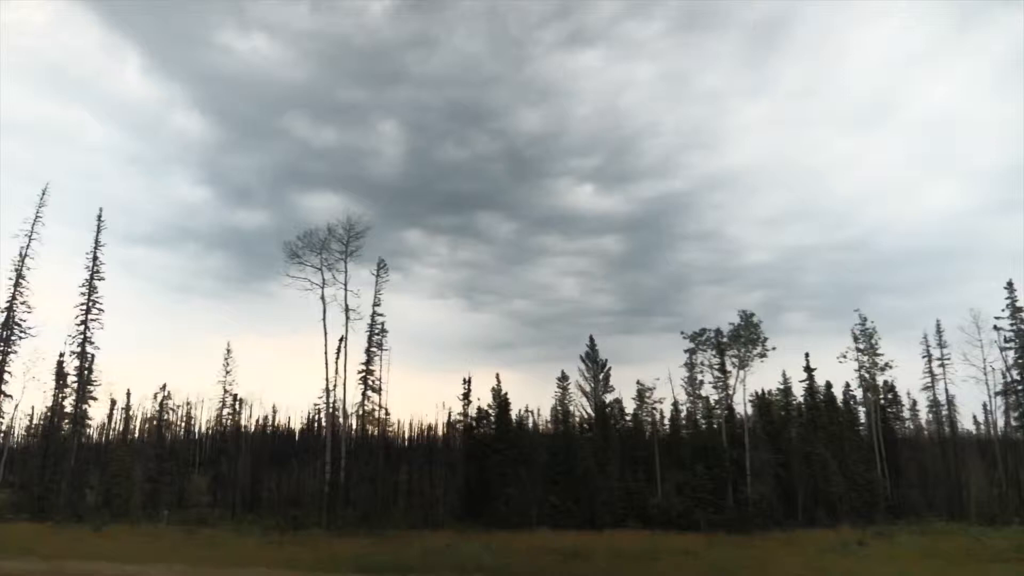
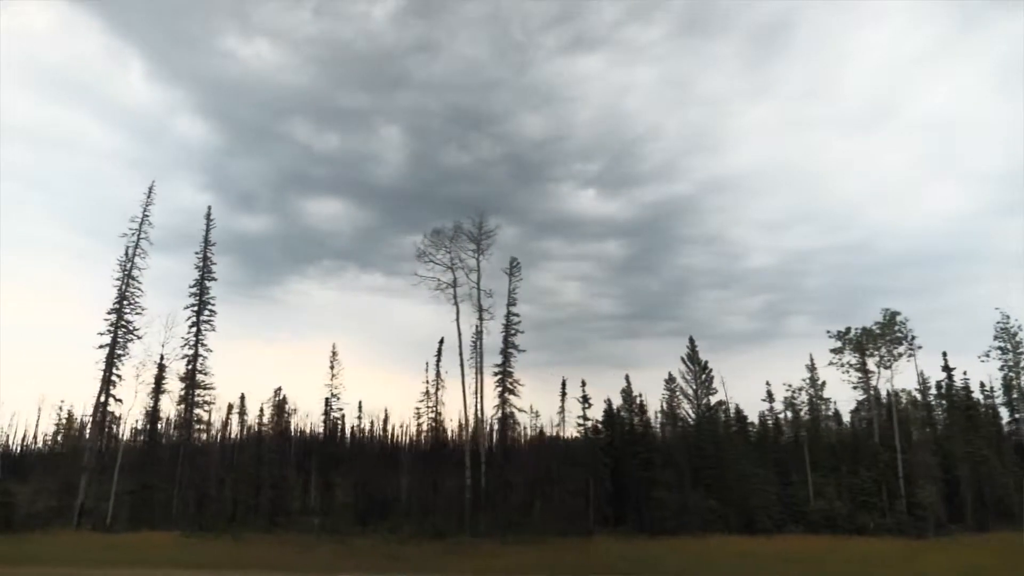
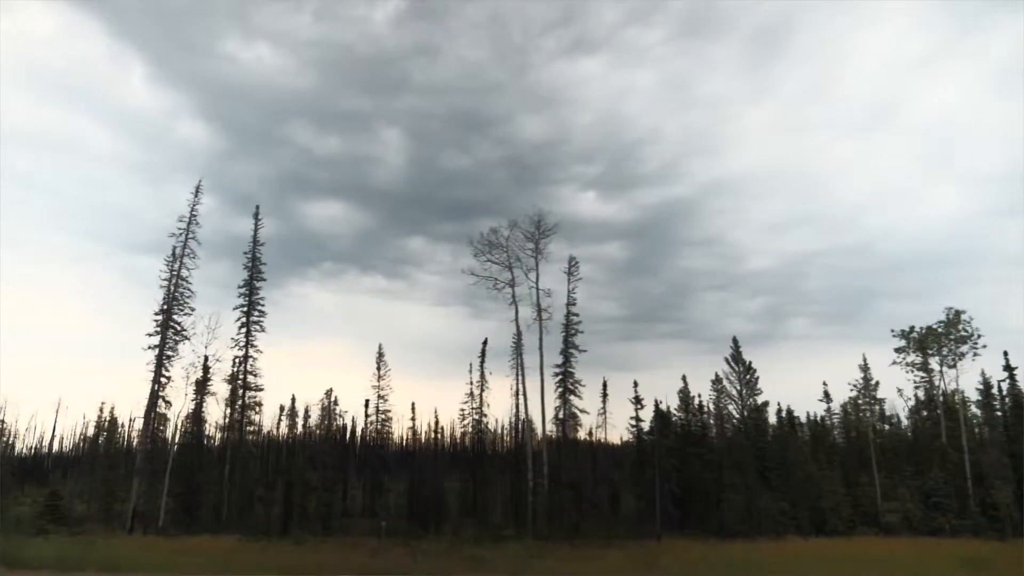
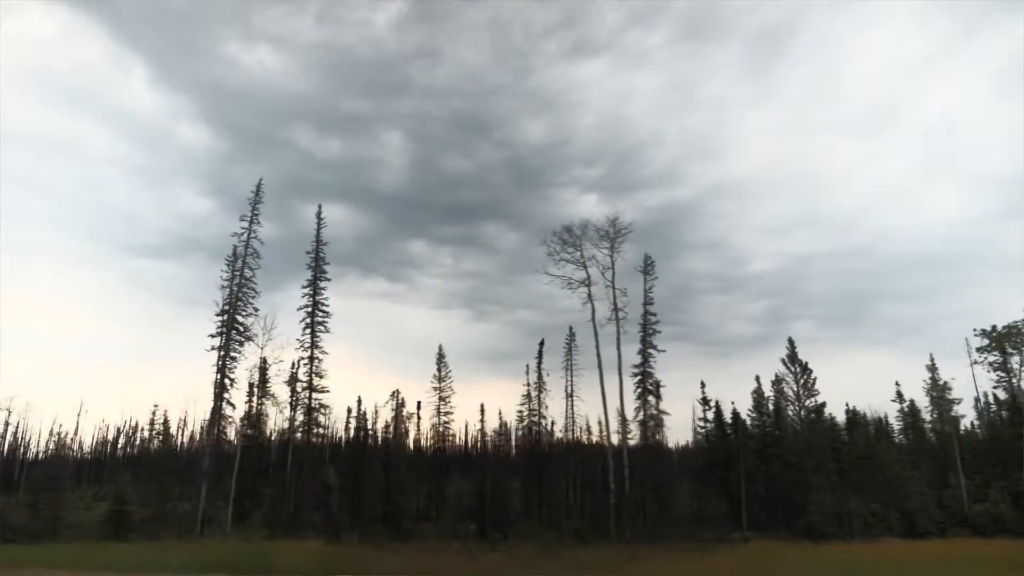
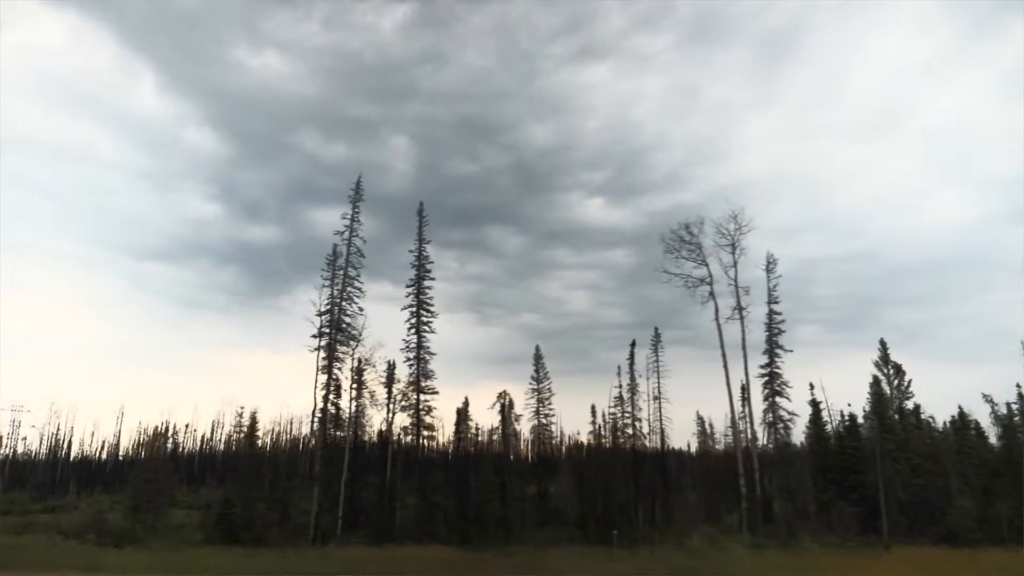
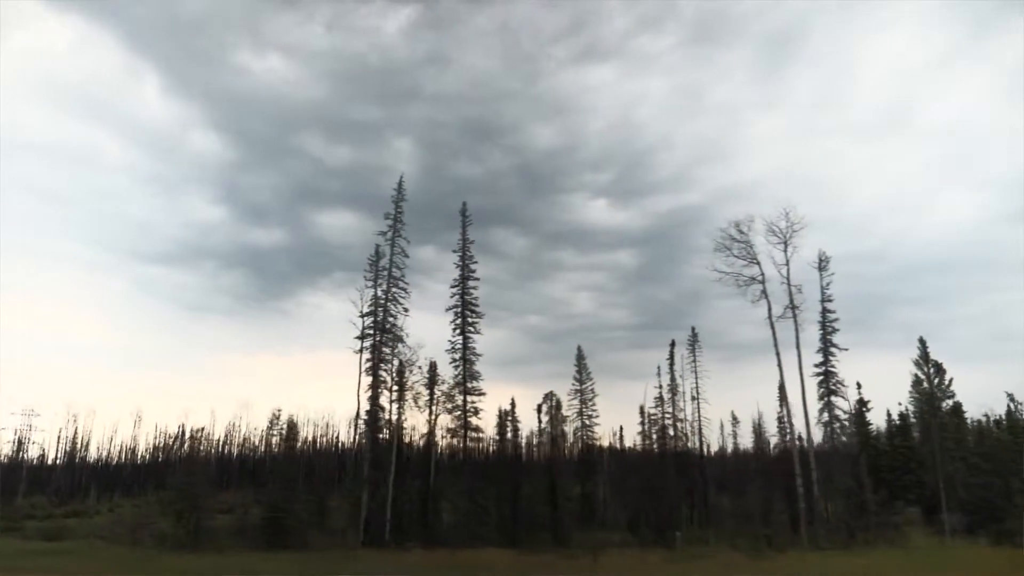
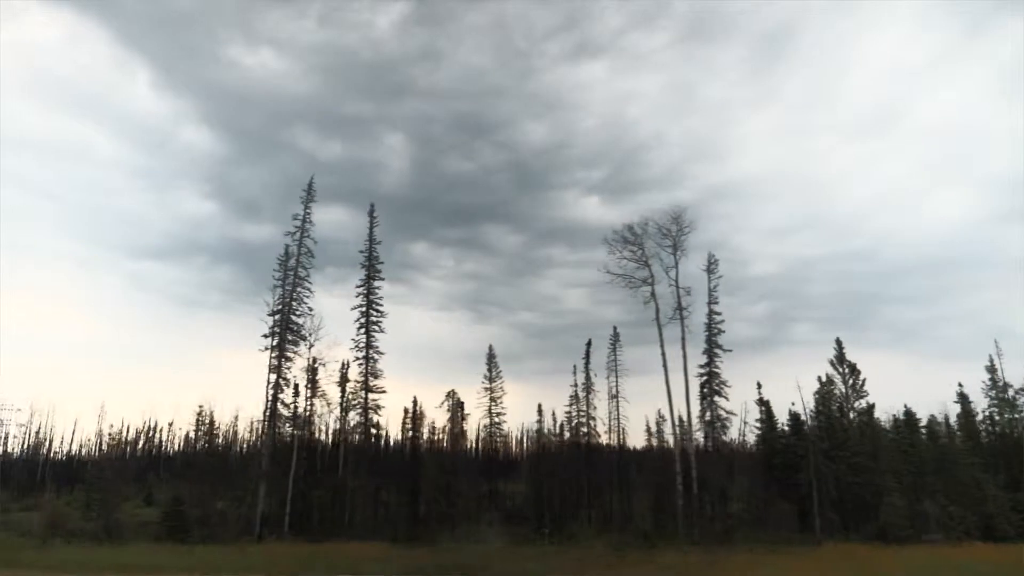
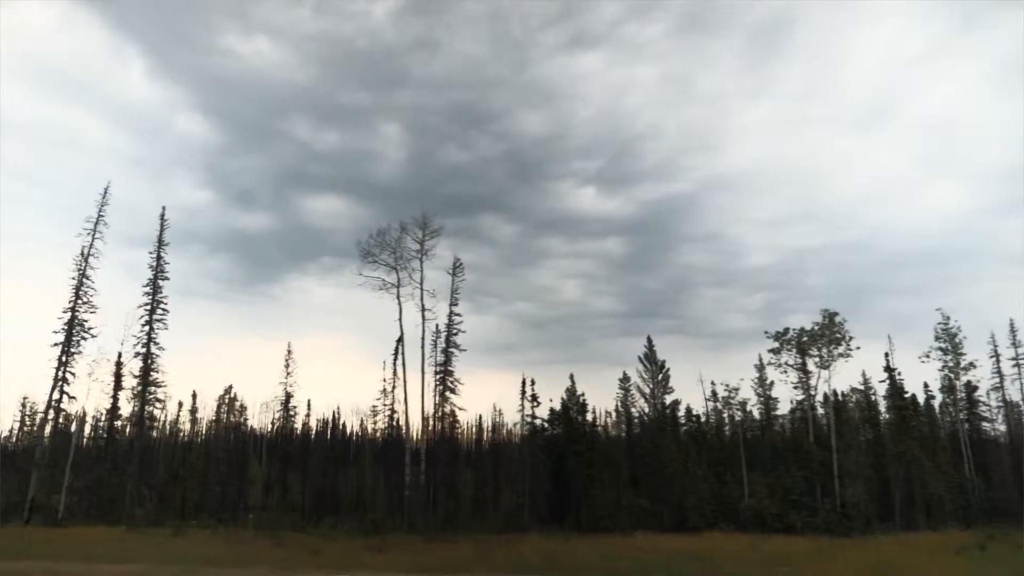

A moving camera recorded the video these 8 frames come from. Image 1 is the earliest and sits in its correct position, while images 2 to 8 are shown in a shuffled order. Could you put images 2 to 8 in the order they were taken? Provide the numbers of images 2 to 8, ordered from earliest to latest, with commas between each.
8, 2, 3, 4, 7, 5, 6
